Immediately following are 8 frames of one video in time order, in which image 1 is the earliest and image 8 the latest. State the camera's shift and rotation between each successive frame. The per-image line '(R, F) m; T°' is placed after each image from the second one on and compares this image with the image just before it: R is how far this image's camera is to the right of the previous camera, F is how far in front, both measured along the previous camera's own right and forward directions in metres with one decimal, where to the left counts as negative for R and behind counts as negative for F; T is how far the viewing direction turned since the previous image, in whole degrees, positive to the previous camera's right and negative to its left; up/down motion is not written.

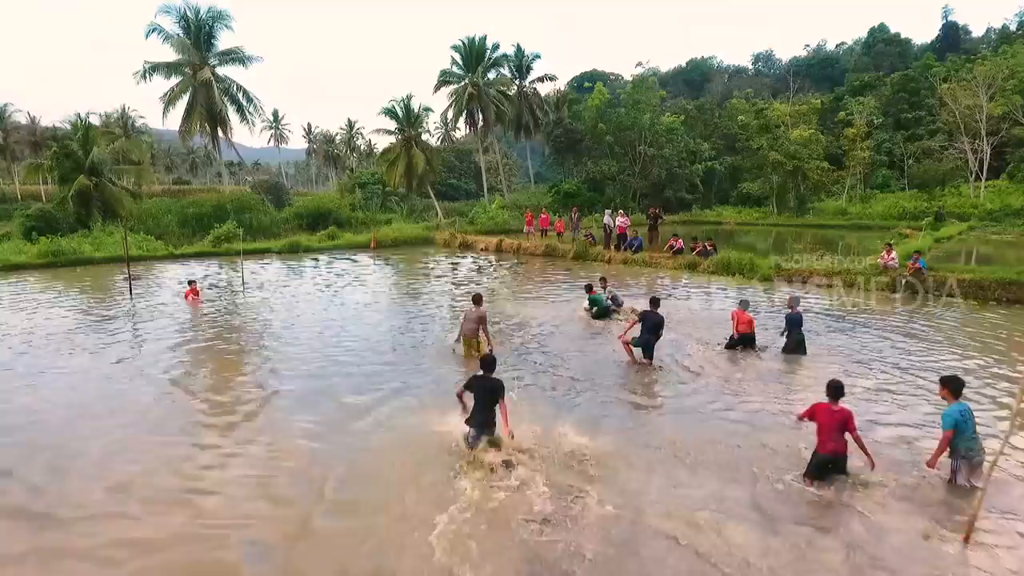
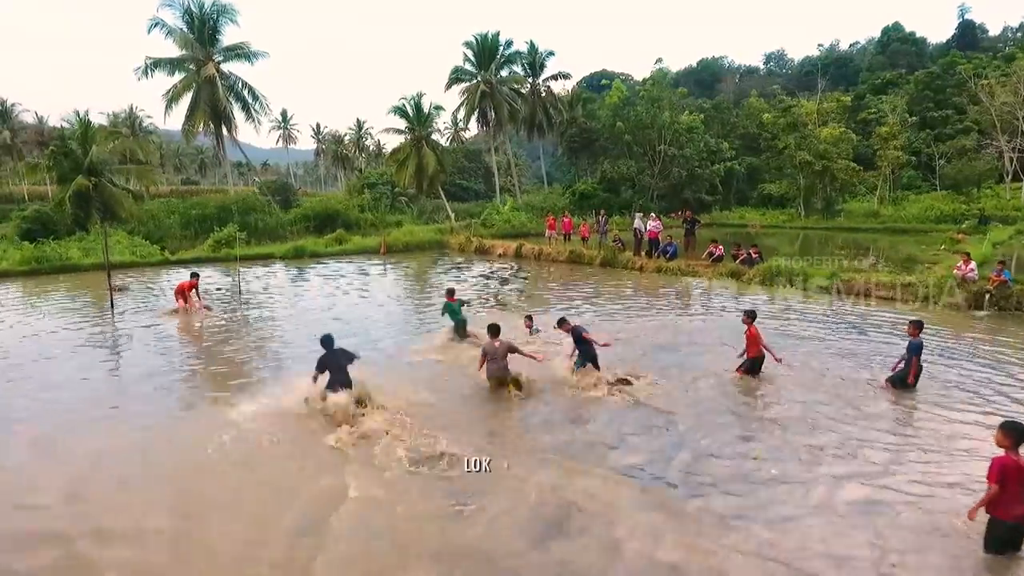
(-0.5, +1.8) m; -1°
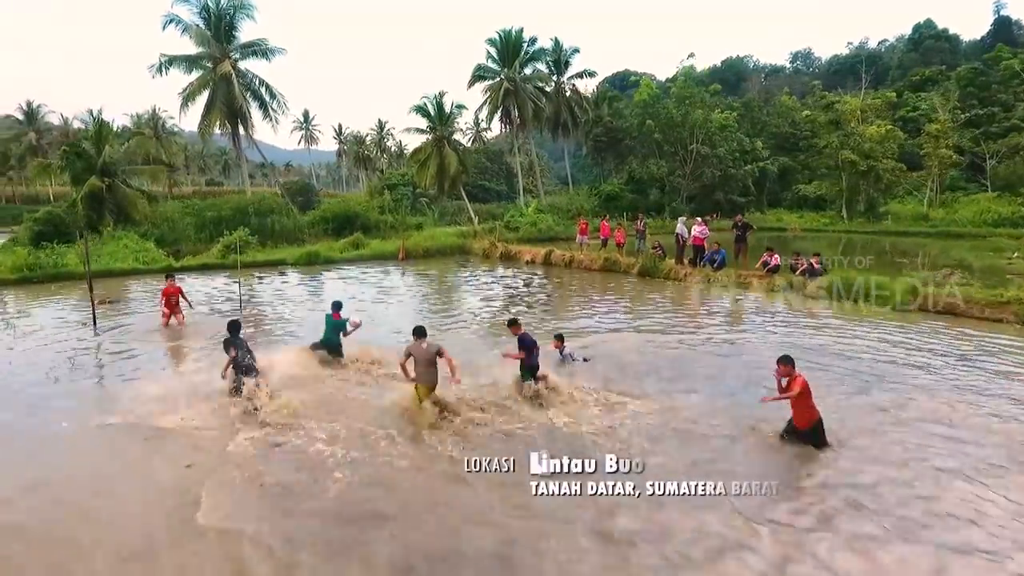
(-0.3, +1.8) m; -2°
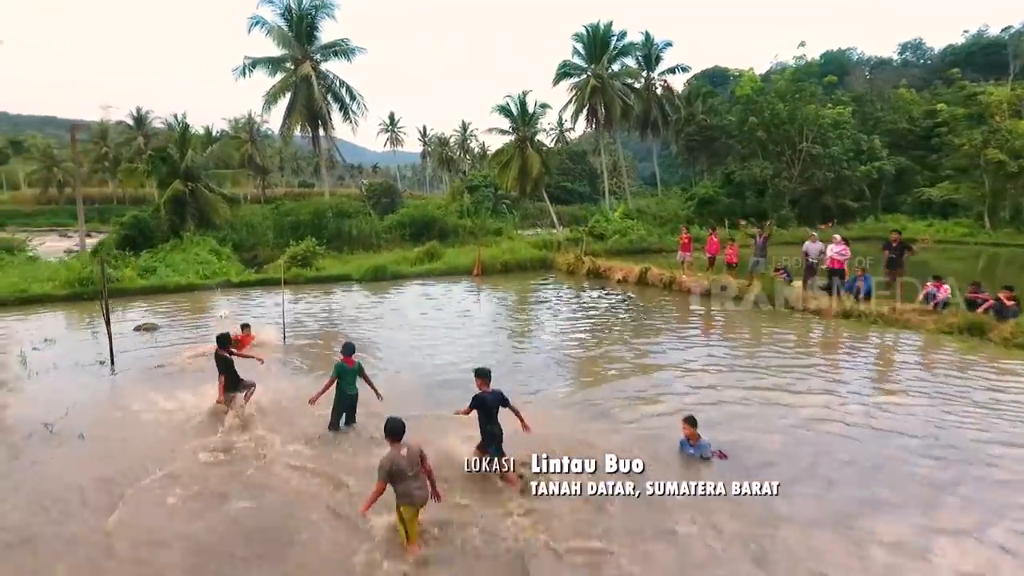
(-0.3, +2.6) m; -7°
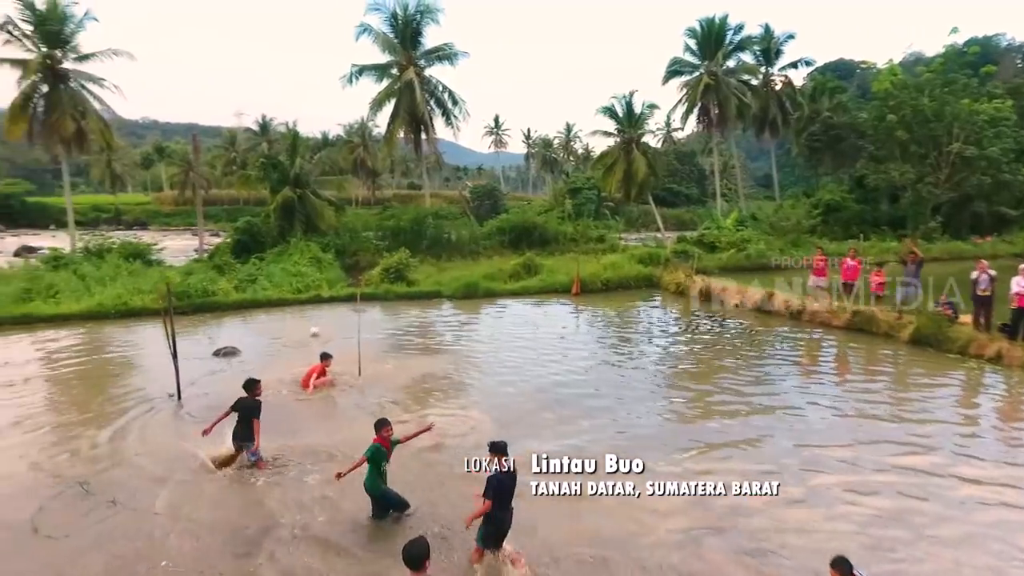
(0.0, +1.5) m; -9°
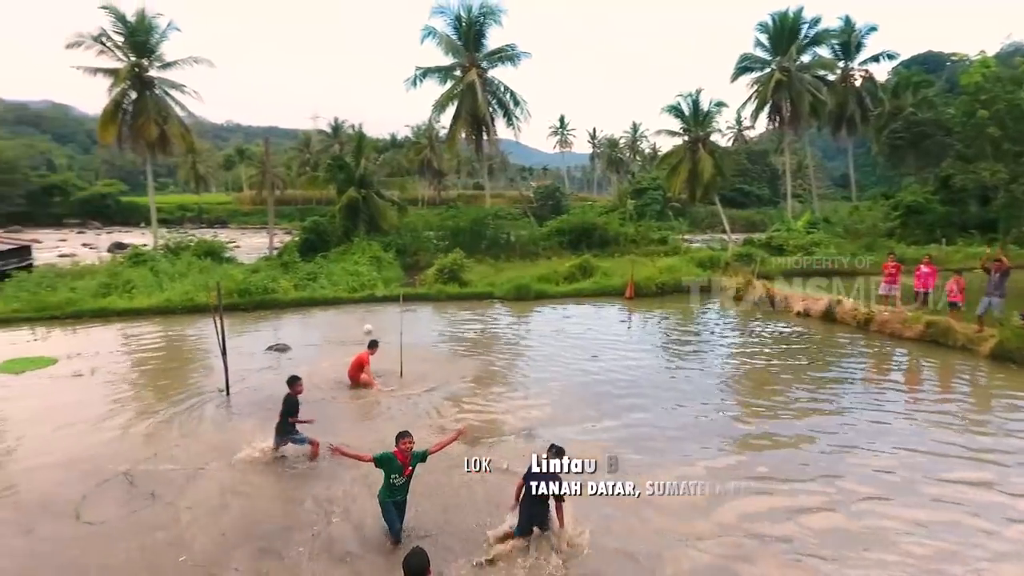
(+0.4, +0.1) m; -6°
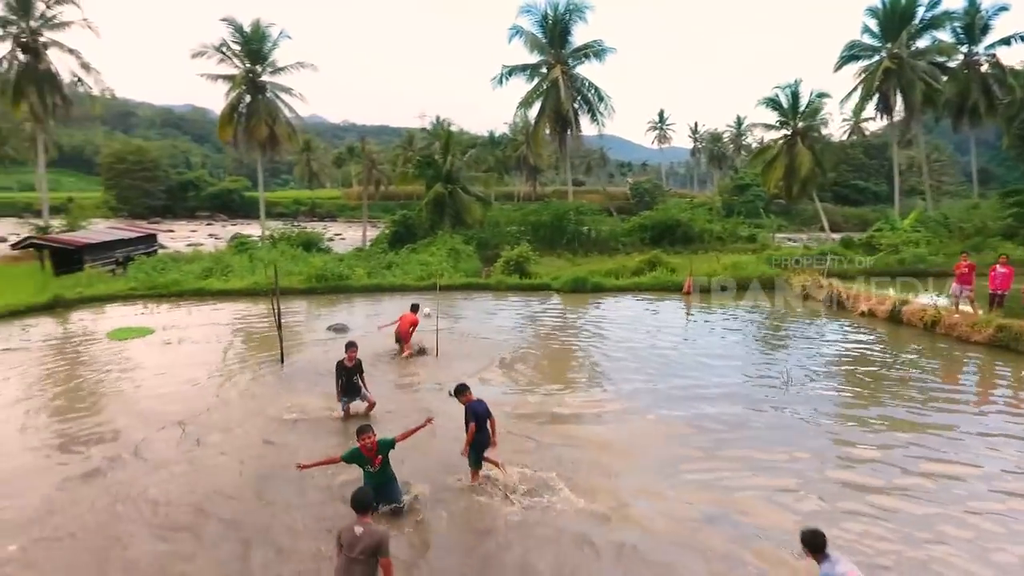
(+1.2, -0.5) m; -9°
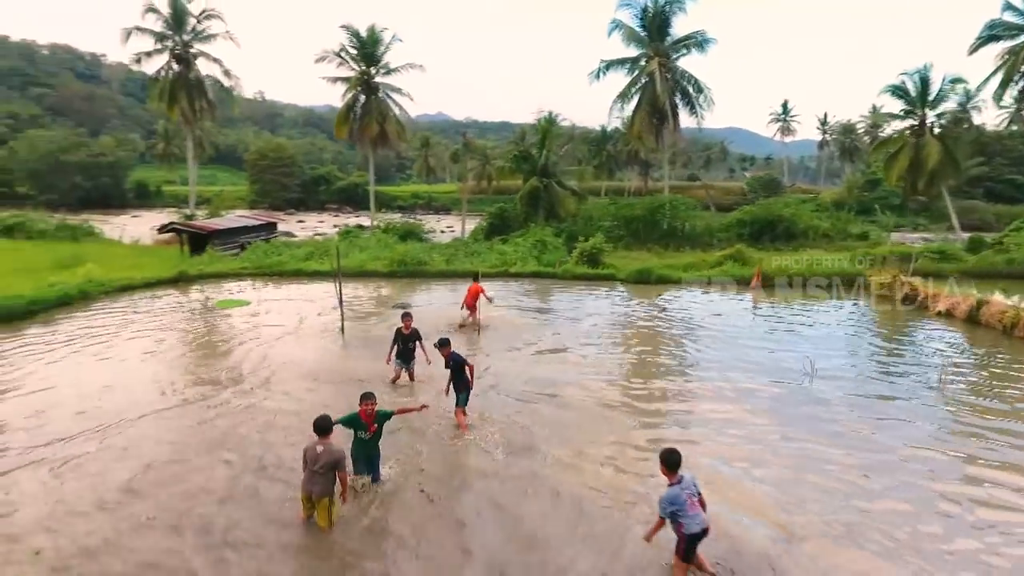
(+1.4, -0.7) m; -10°
